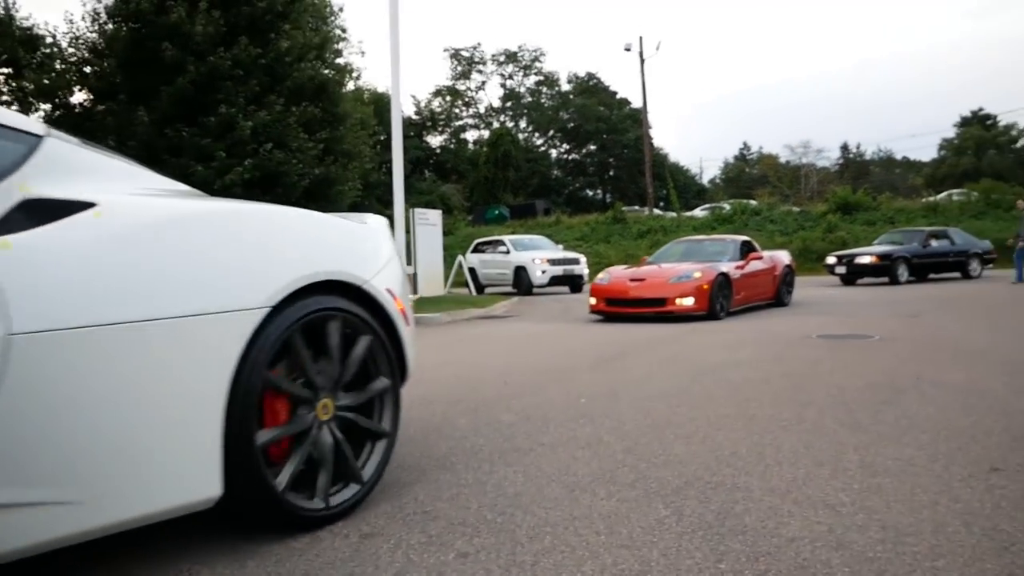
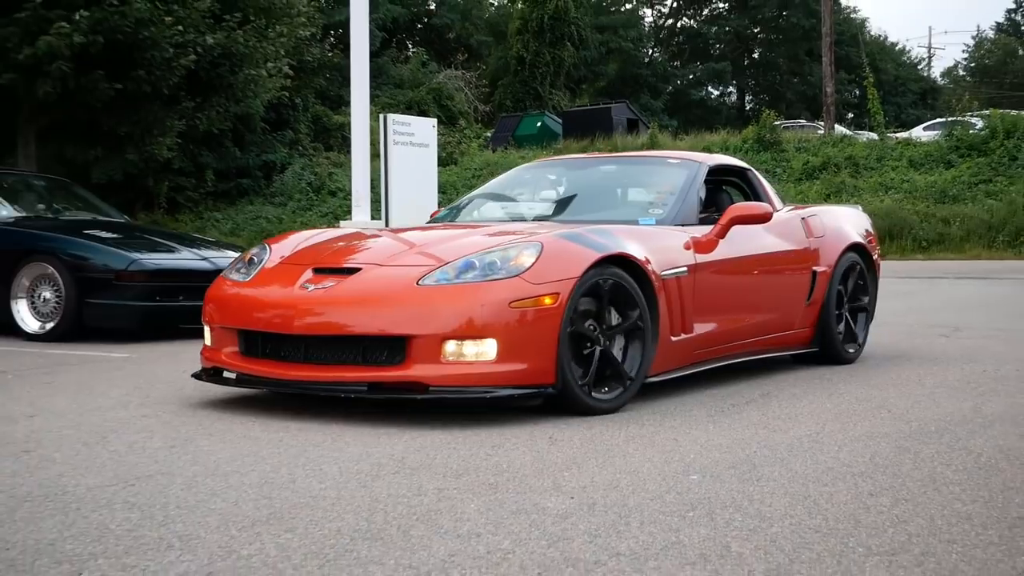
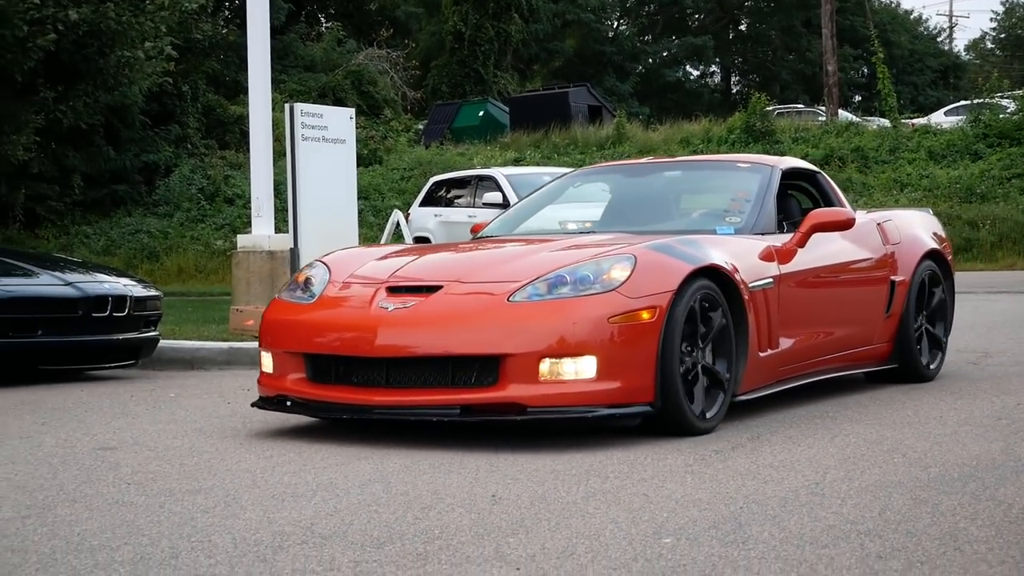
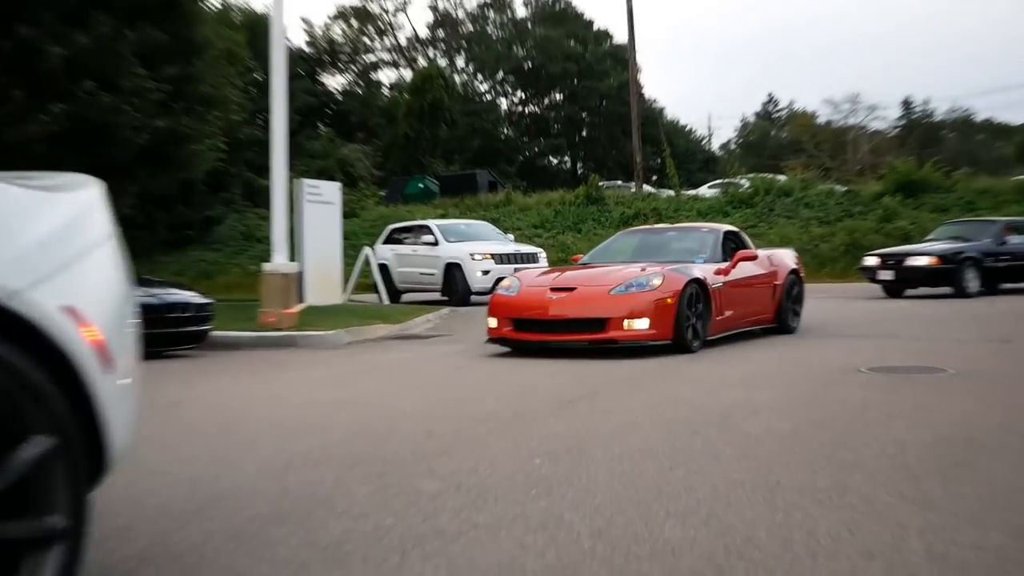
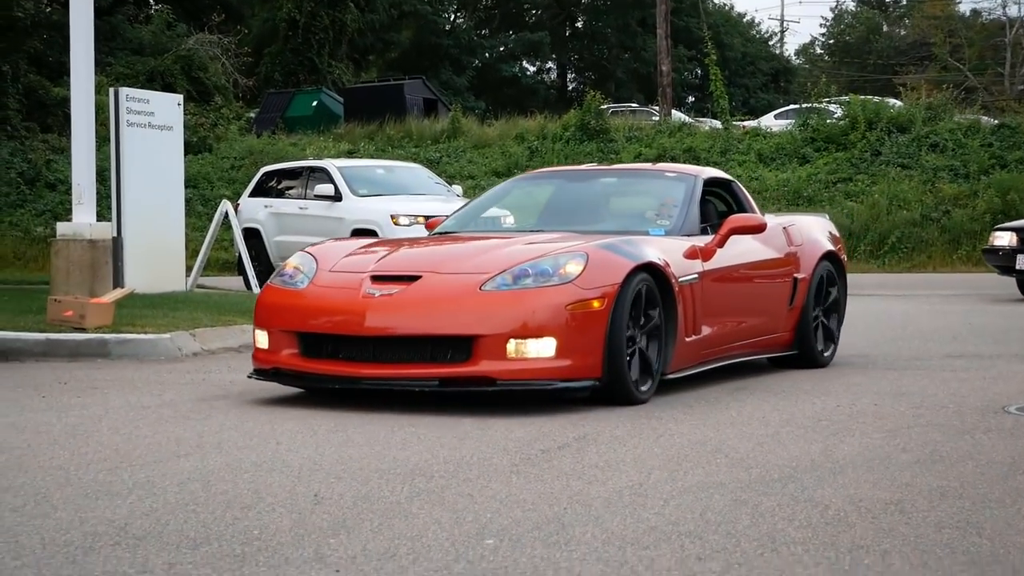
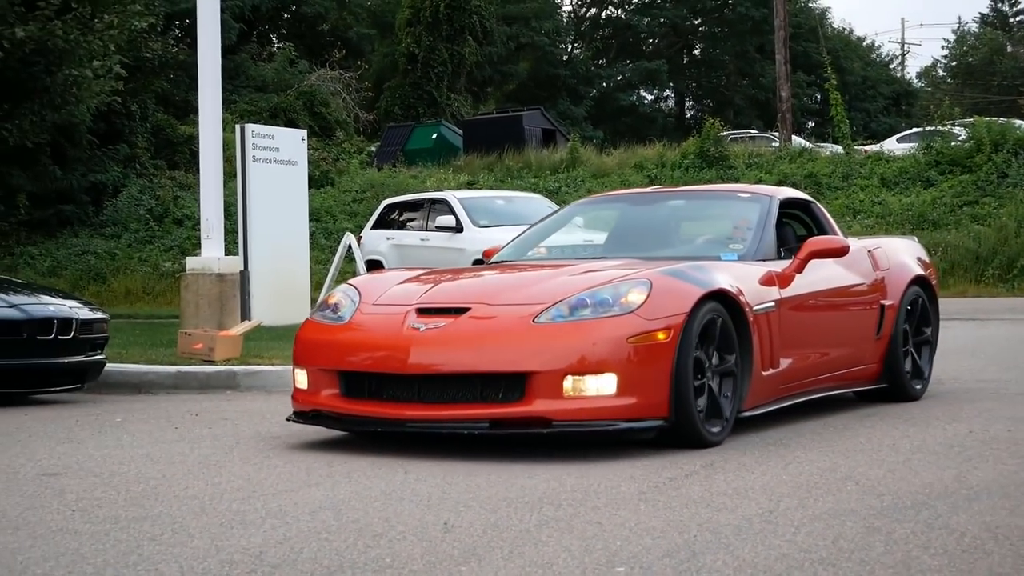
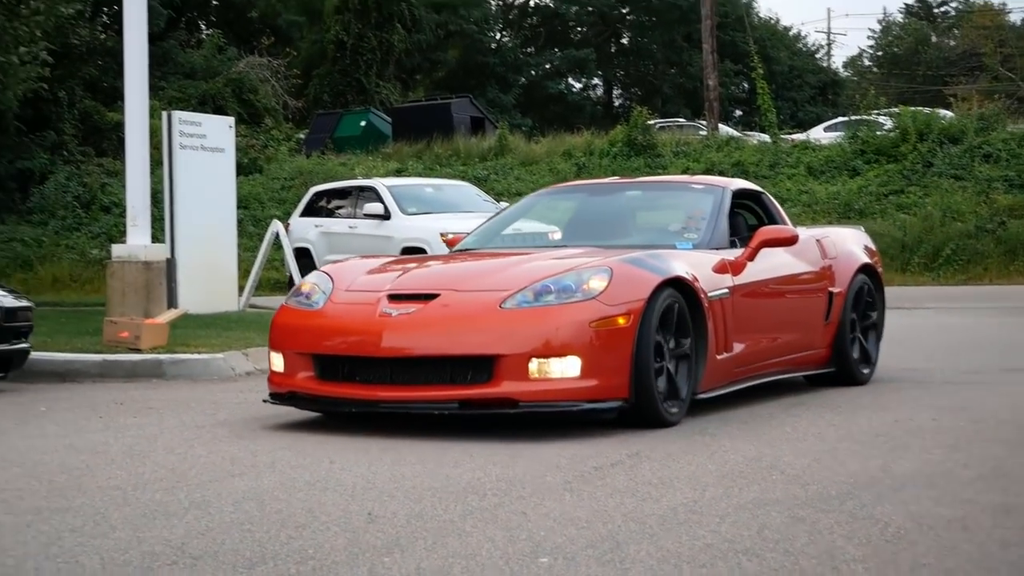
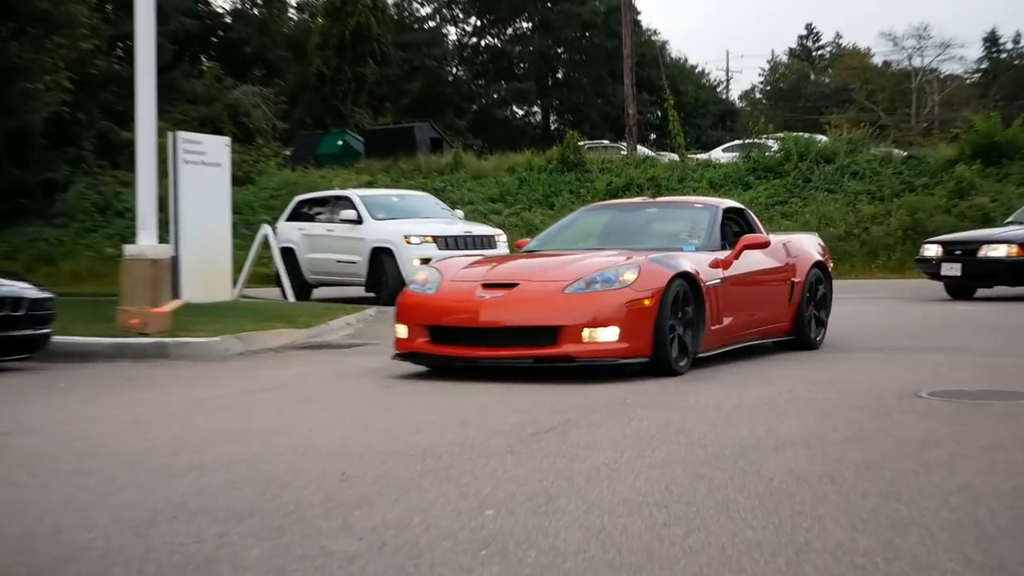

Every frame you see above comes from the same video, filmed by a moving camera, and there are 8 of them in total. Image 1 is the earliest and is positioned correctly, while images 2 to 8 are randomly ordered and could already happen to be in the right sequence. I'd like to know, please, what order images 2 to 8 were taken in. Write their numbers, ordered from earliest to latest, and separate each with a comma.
4, 8, 5, 7, 6, 3, 2
